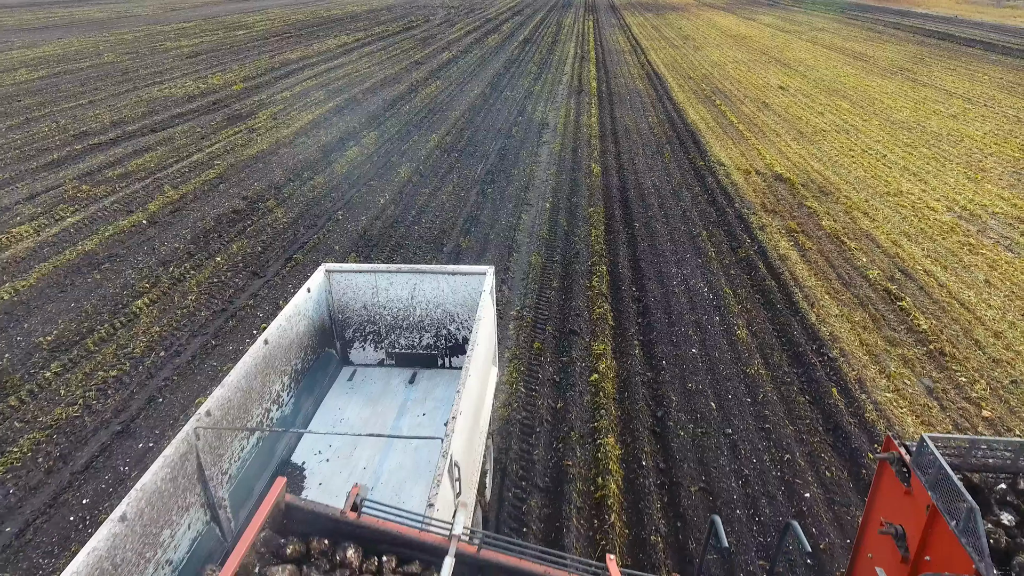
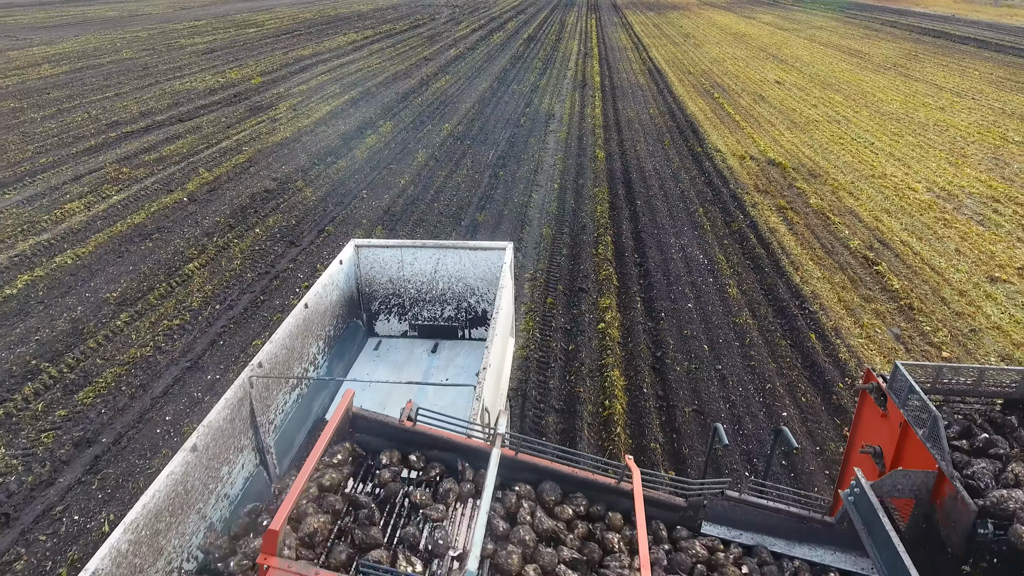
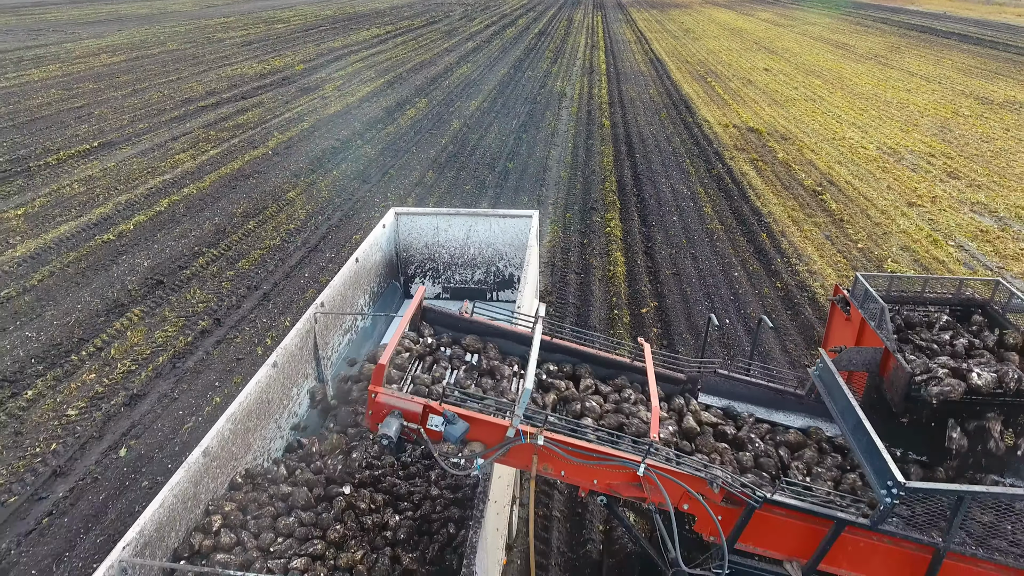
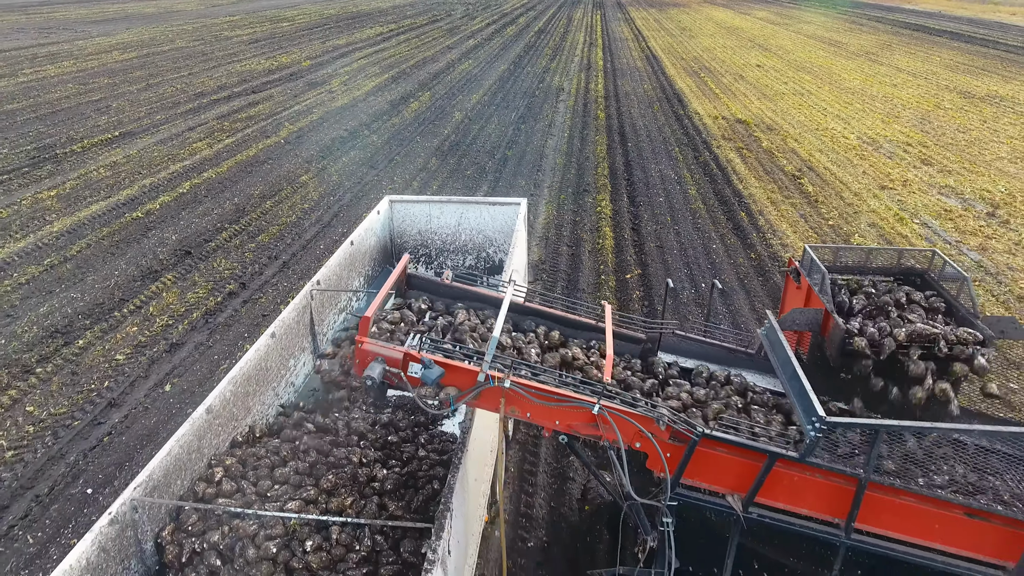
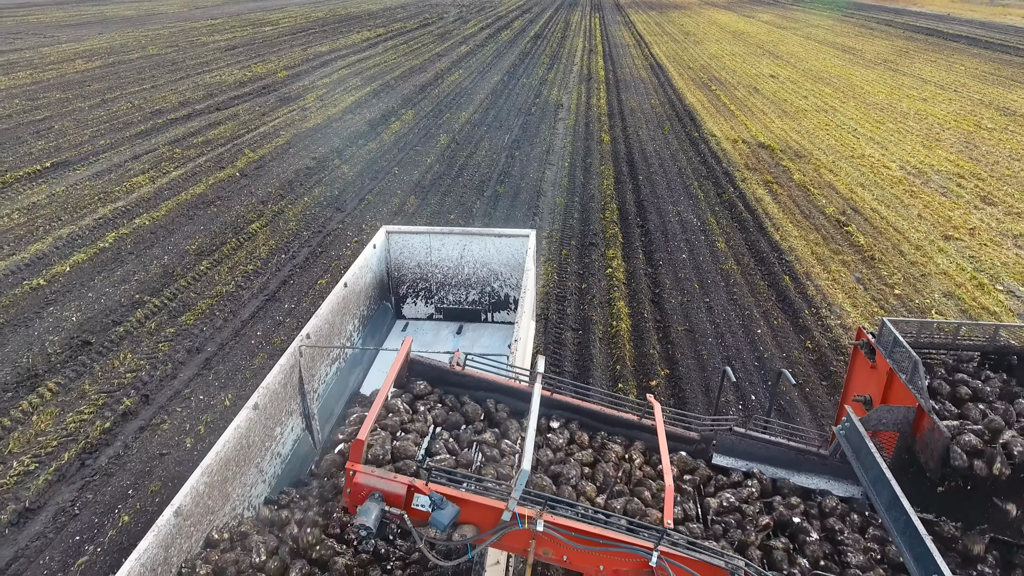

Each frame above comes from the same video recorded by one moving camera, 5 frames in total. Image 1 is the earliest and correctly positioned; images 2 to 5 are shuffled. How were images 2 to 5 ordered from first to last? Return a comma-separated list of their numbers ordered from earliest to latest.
2, 5, 3, 4
